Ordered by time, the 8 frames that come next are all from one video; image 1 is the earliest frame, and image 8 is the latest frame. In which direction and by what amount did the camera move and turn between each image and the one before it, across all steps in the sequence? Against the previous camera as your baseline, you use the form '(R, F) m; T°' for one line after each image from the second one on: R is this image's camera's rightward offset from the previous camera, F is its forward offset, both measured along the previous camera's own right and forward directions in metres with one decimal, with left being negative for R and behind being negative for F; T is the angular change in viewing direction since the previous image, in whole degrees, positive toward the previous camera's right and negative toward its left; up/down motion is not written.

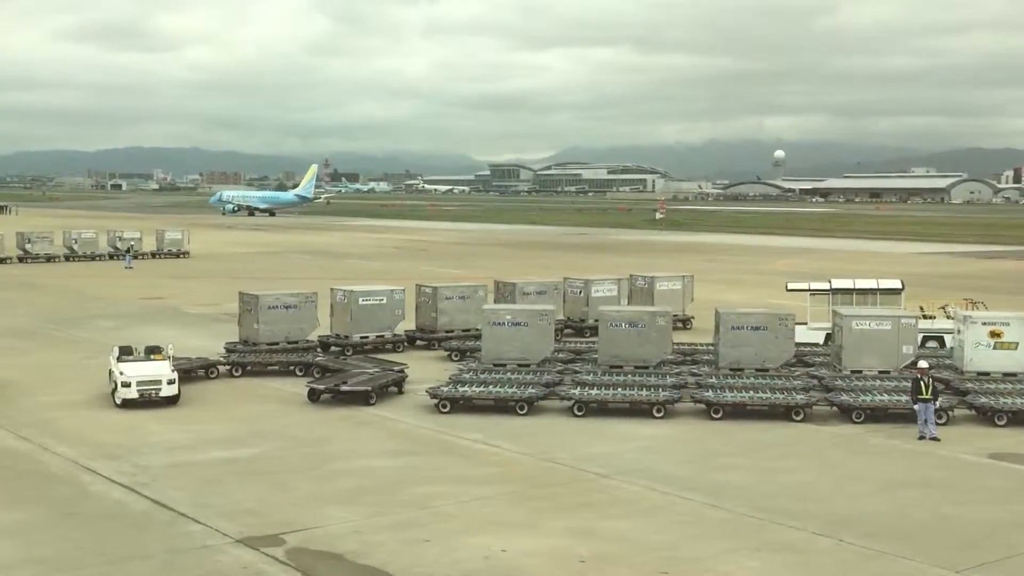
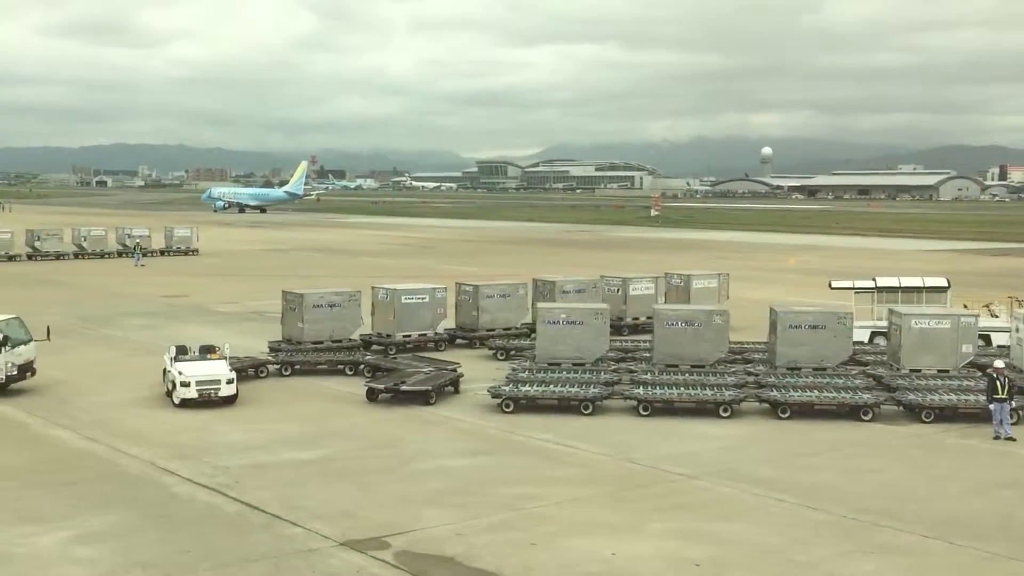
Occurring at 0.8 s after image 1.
(-1.4, +0.2) m; 0°
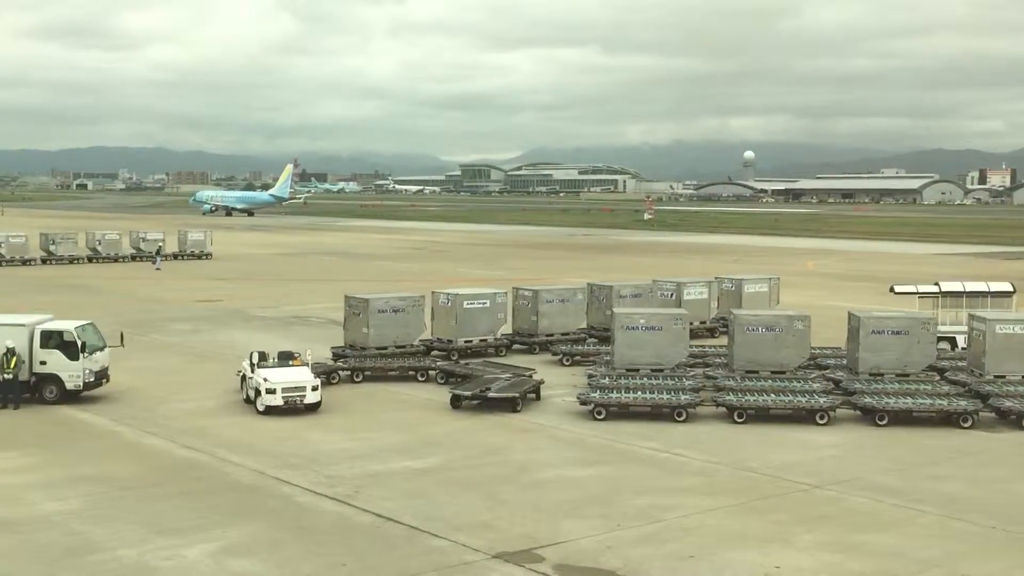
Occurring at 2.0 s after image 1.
(-2.0, +0.3) m; 0°
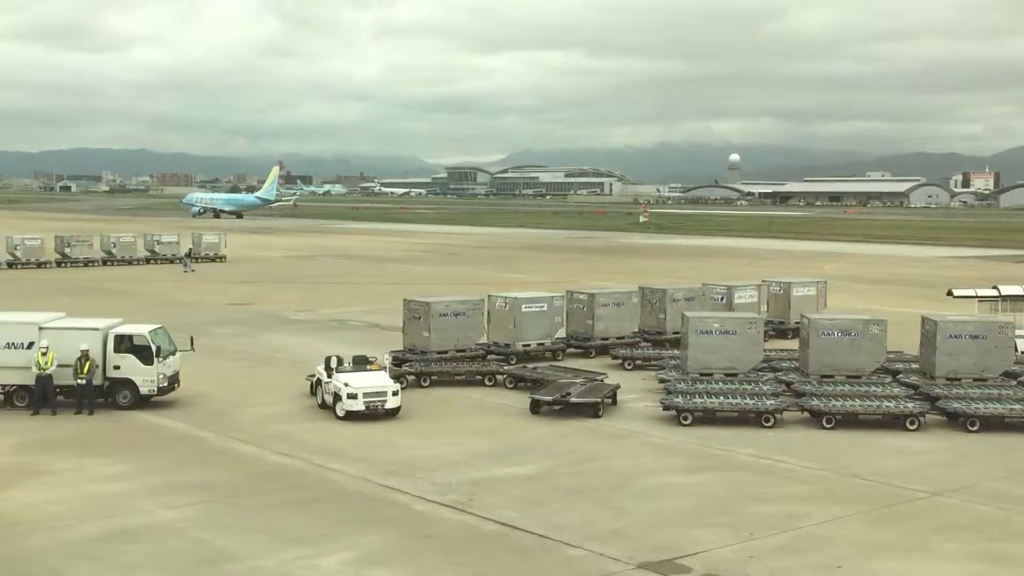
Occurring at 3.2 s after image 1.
(-1.8, +0.3) m; 0°
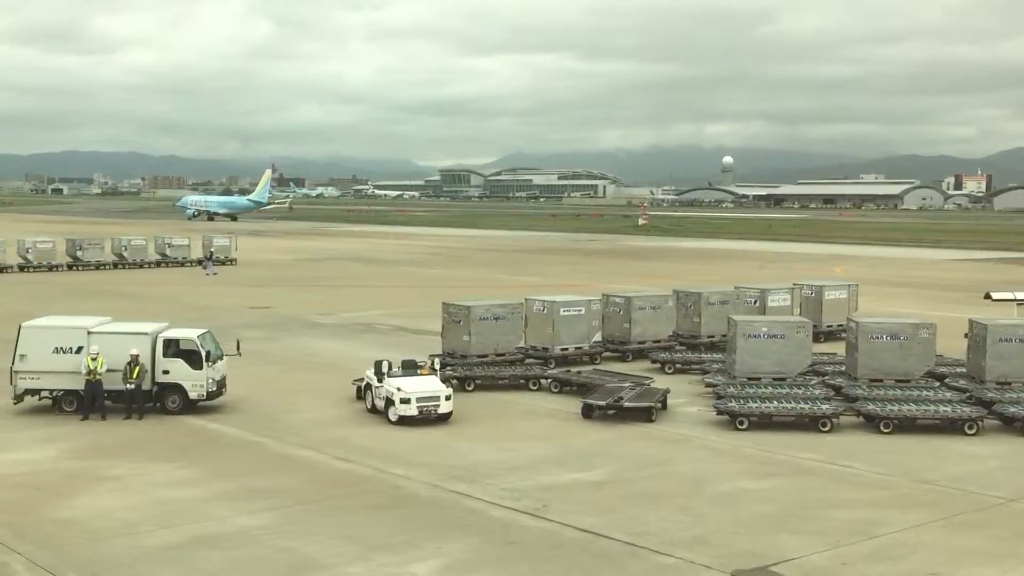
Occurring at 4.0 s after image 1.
(-1.1, +0.2) m; 0°
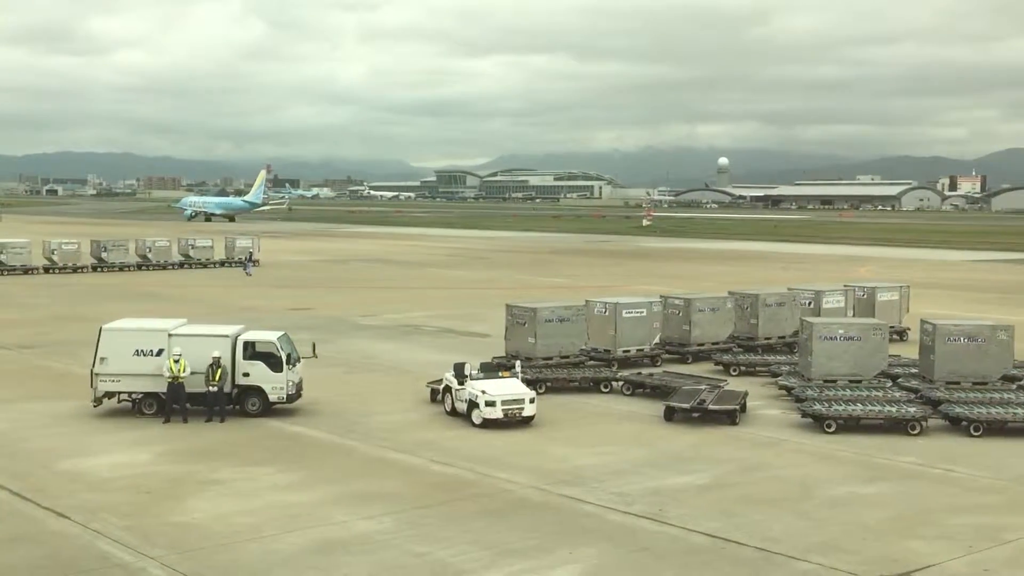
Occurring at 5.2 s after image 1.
(-1.6, +0.1) m; 0°
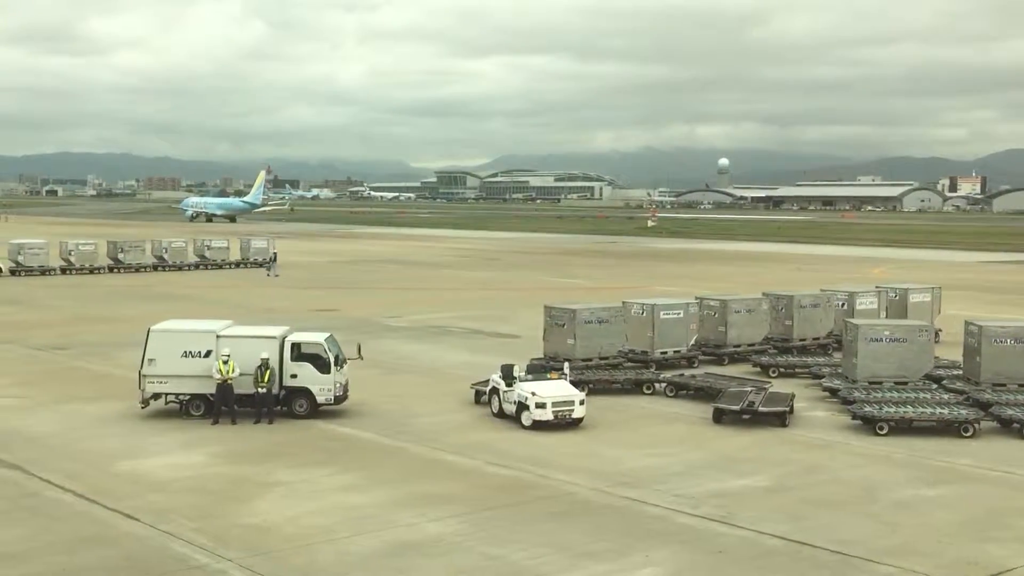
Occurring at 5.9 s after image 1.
(-0.9, +0.1) m; 0°
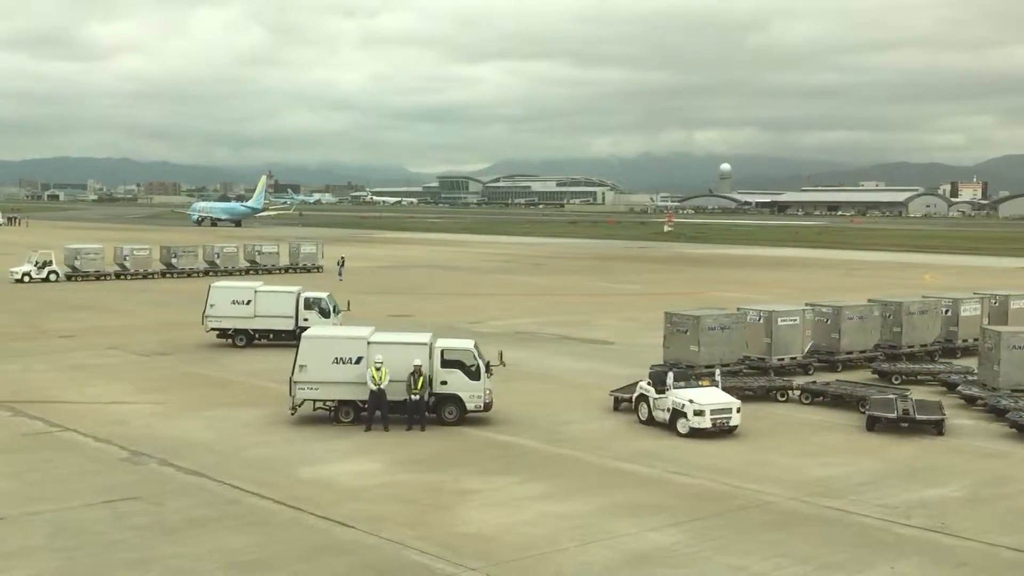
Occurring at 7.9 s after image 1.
(-2.8, +0.1) m; -1°
